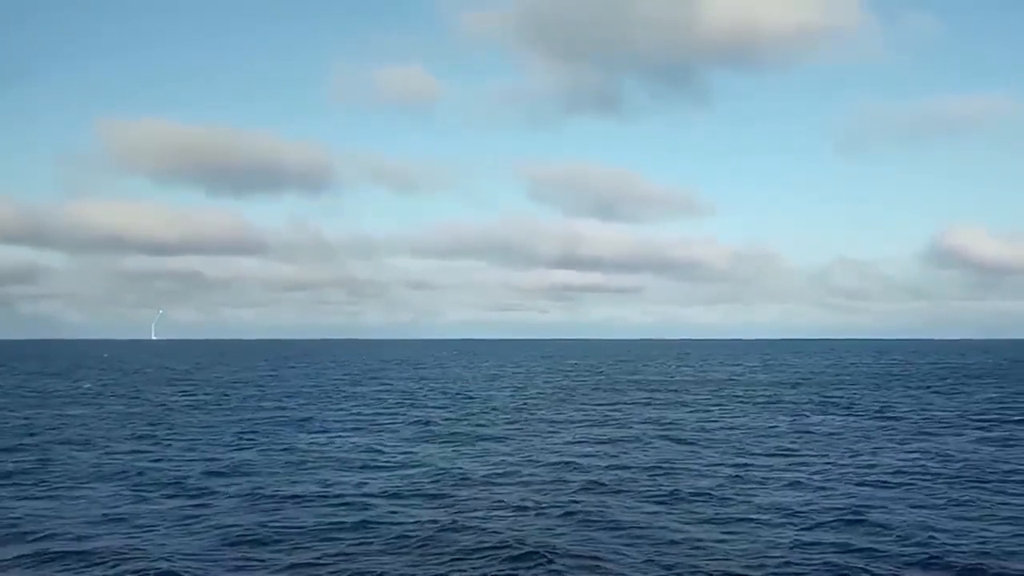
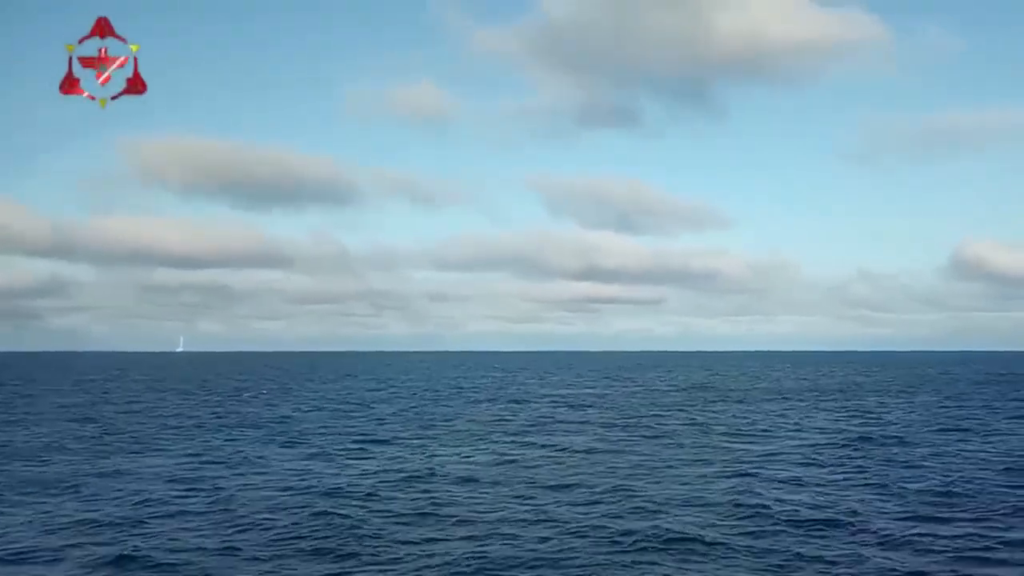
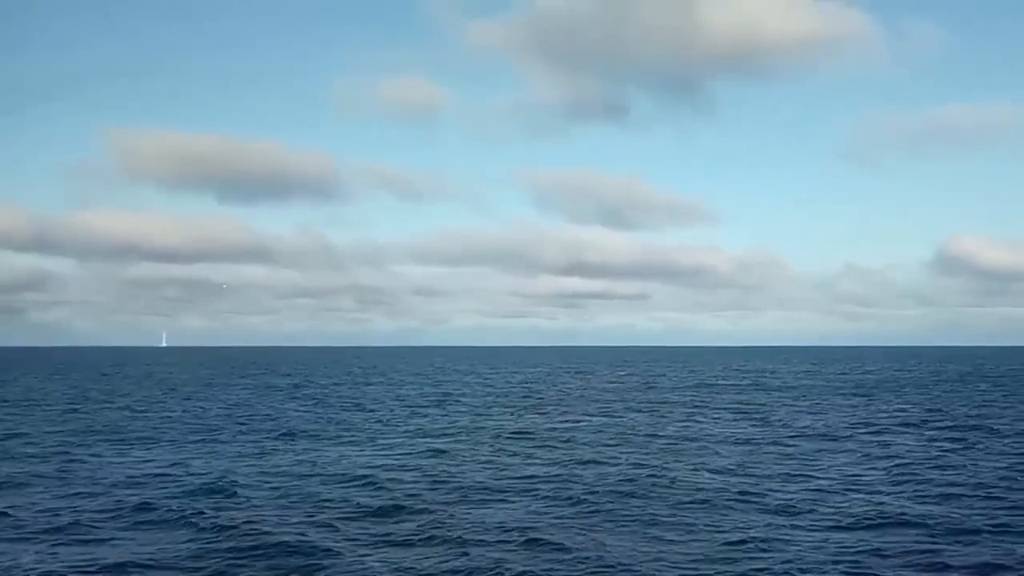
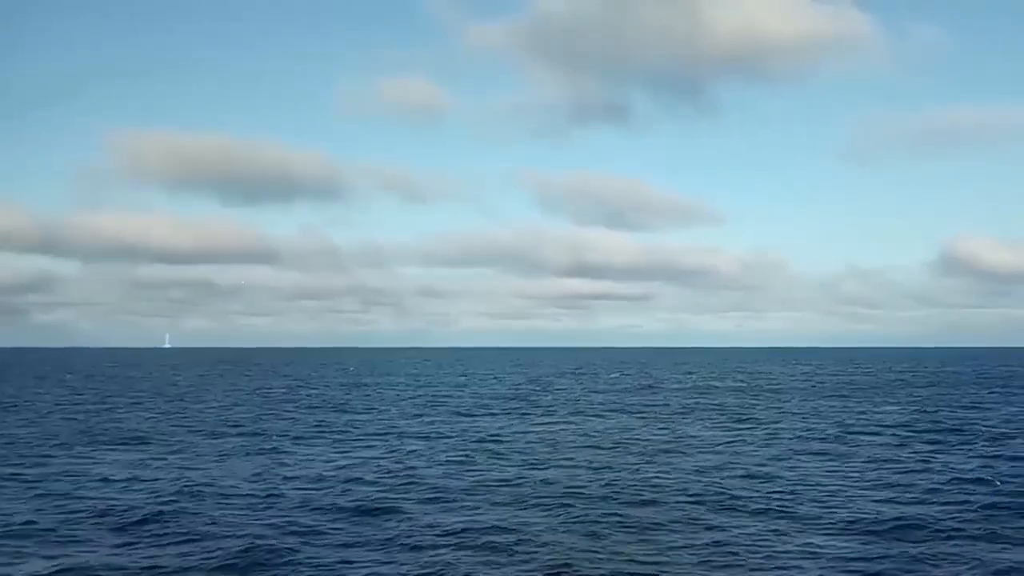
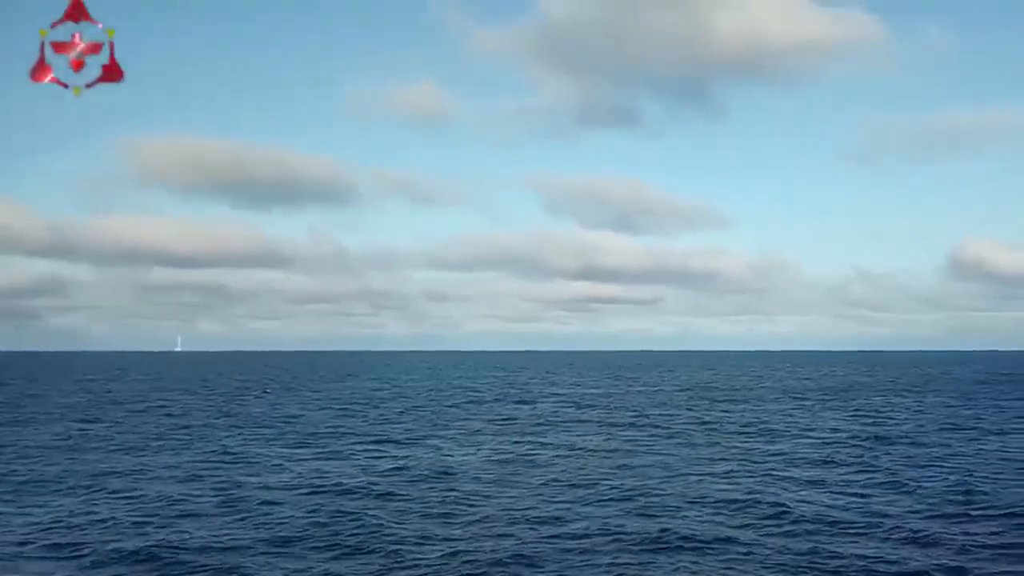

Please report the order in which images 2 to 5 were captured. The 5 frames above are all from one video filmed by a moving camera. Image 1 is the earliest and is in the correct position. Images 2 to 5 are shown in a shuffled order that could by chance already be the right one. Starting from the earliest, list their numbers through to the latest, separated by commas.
3, 4, 5, 2
